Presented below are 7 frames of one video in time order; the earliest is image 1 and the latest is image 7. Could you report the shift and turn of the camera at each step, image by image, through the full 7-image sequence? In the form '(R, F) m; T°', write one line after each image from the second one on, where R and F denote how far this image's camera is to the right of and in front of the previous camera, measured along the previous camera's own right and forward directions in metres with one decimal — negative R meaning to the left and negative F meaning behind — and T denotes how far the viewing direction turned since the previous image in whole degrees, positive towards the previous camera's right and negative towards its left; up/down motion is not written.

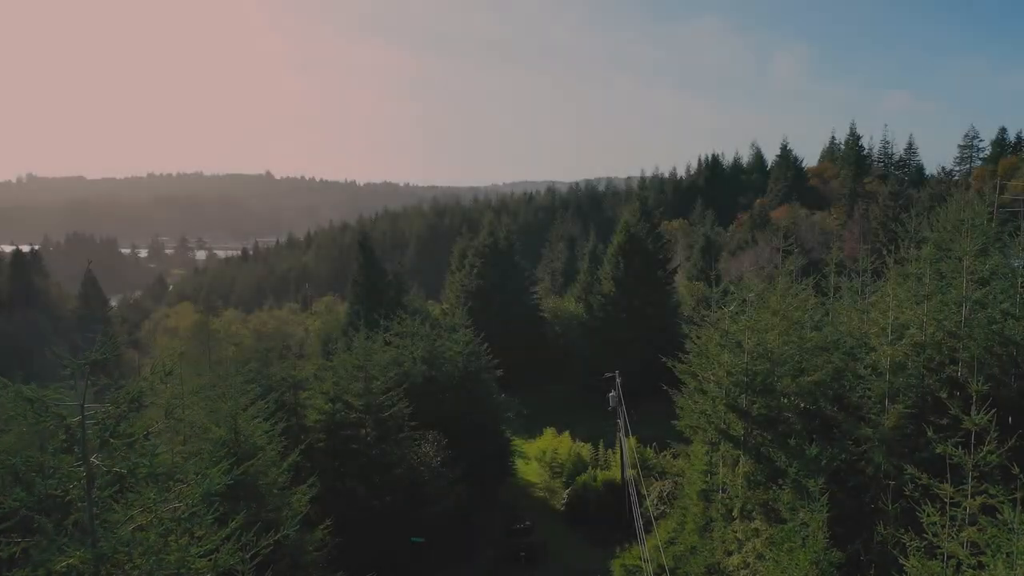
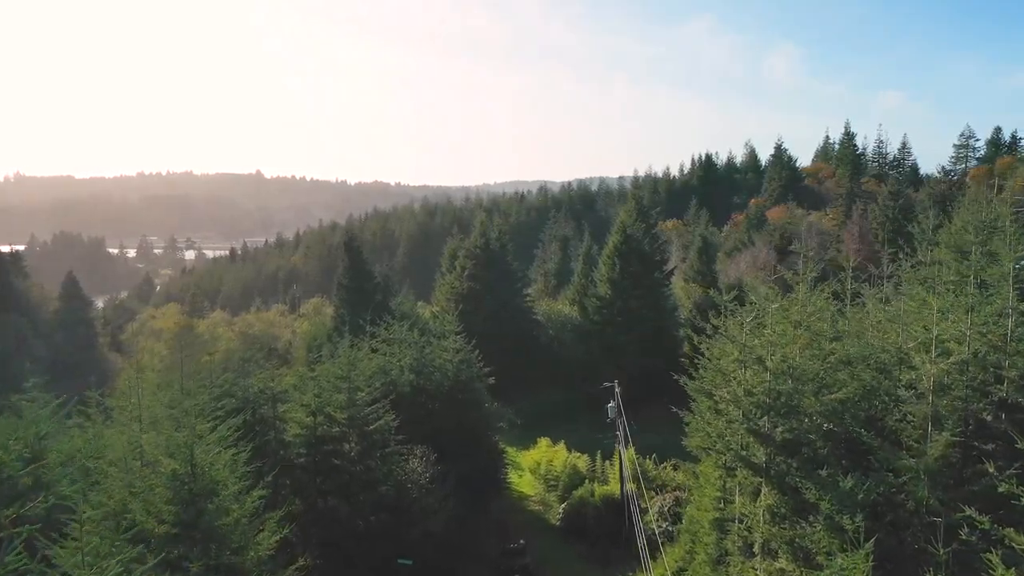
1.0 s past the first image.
(0.0, +0.8) m; +1°
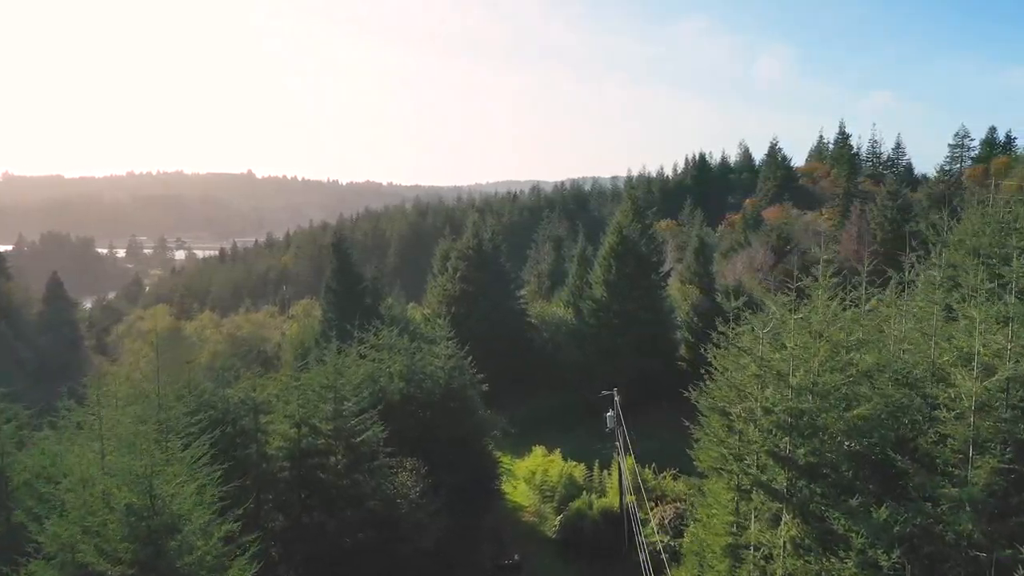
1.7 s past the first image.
(0.0, +0.6) m; +1°
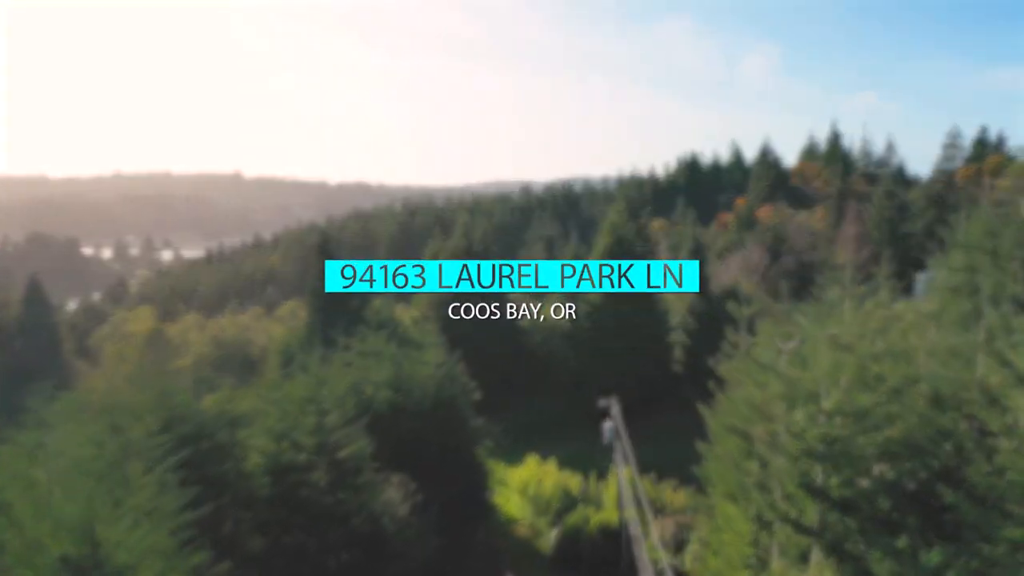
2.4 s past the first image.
(-0.1, +0.7) m; +1°
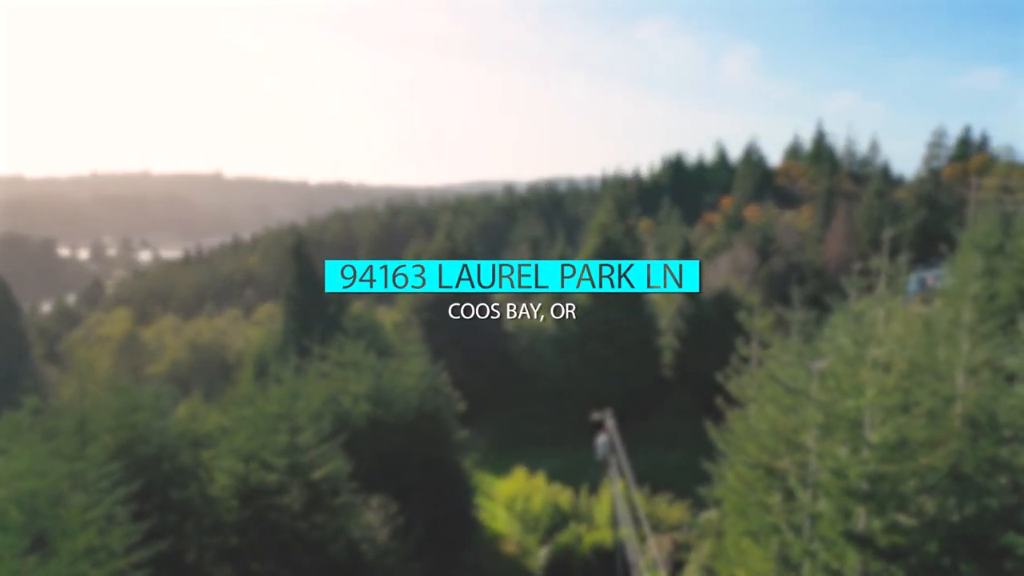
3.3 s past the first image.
(-0.1, +0.8) m; +1°
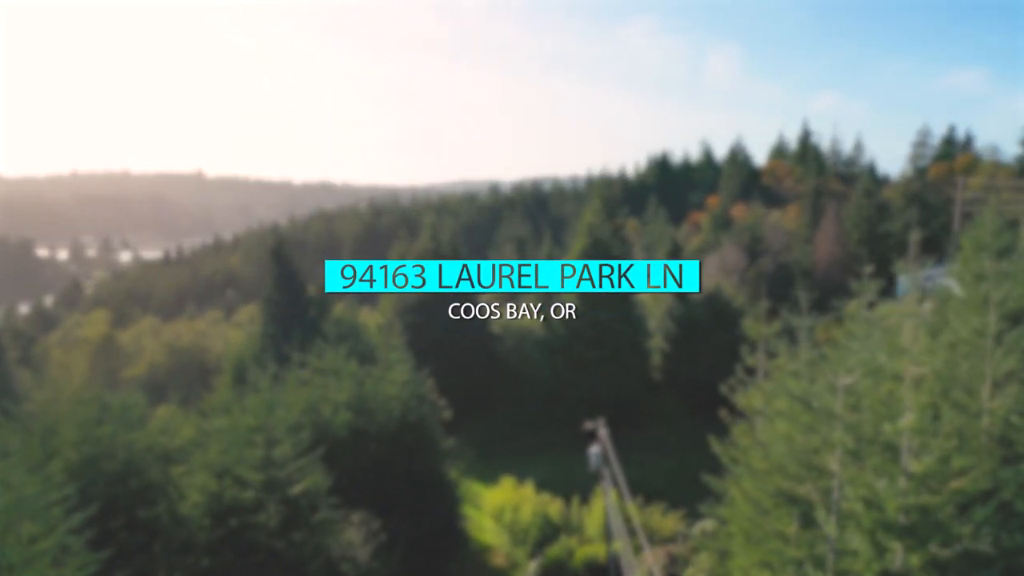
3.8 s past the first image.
(-0.1, +0.6) m; +1°
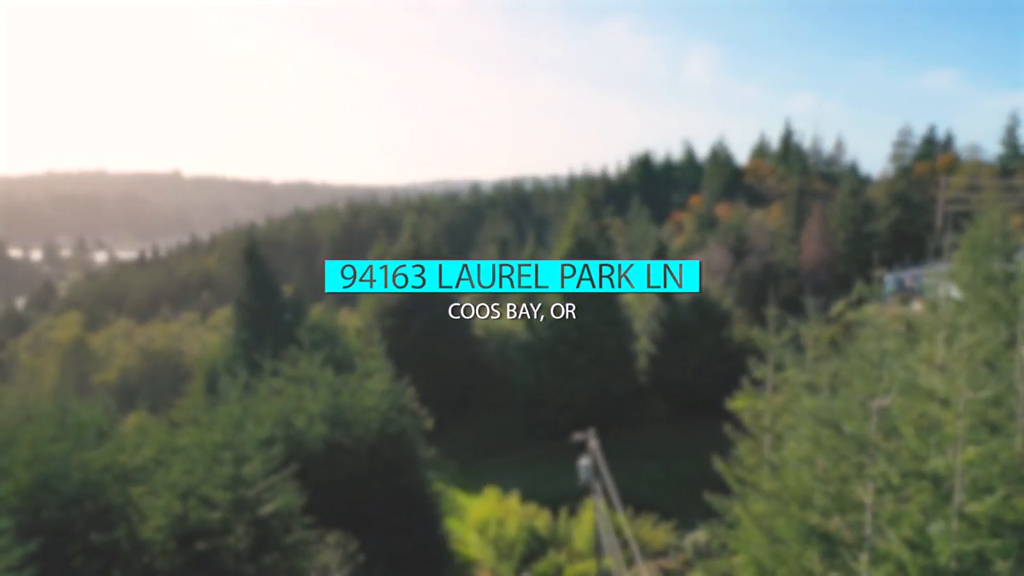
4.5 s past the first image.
(-0.1, +0.6) m; +1°
